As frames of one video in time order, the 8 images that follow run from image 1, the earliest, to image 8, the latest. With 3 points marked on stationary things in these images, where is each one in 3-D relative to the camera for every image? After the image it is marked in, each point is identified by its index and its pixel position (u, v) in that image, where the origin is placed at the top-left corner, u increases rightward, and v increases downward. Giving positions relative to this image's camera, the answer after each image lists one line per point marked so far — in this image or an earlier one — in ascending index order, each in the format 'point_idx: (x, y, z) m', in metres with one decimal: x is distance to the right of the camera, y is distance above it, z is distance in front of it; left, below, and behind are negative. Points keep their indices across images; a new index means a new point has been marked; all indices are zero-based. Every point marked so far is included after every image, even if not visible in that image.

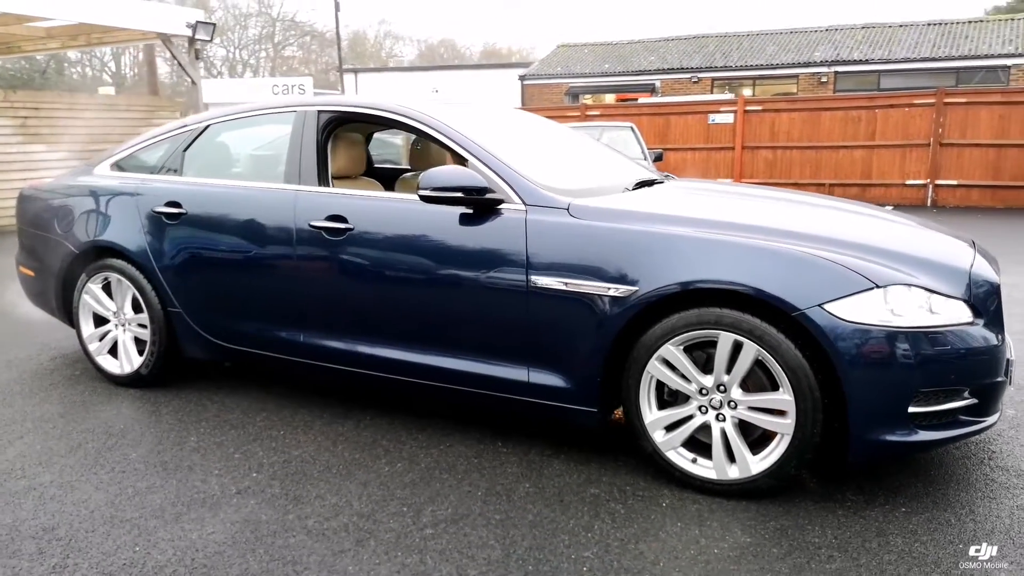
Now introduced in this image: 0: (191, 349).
0: (-1.6, -0.3, +4.0) m
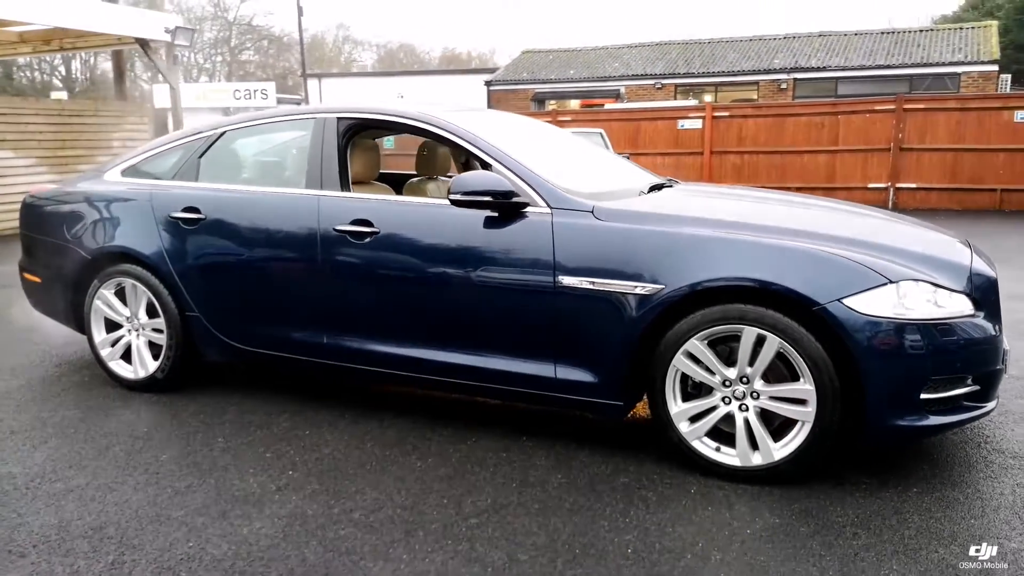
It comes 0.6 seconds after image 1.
0: (-1.5, -0.3, +4.1) m
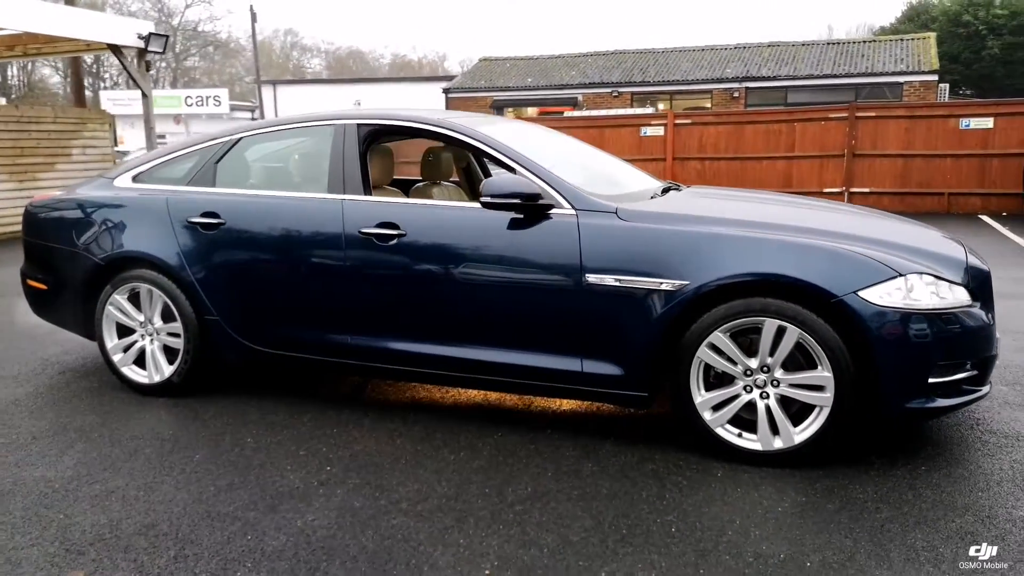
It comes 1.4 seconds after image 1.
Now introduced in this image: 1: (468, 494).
0: (-1.5, -0.4, +4.1) m
1: (-0.2, -0.8, +3.0) m
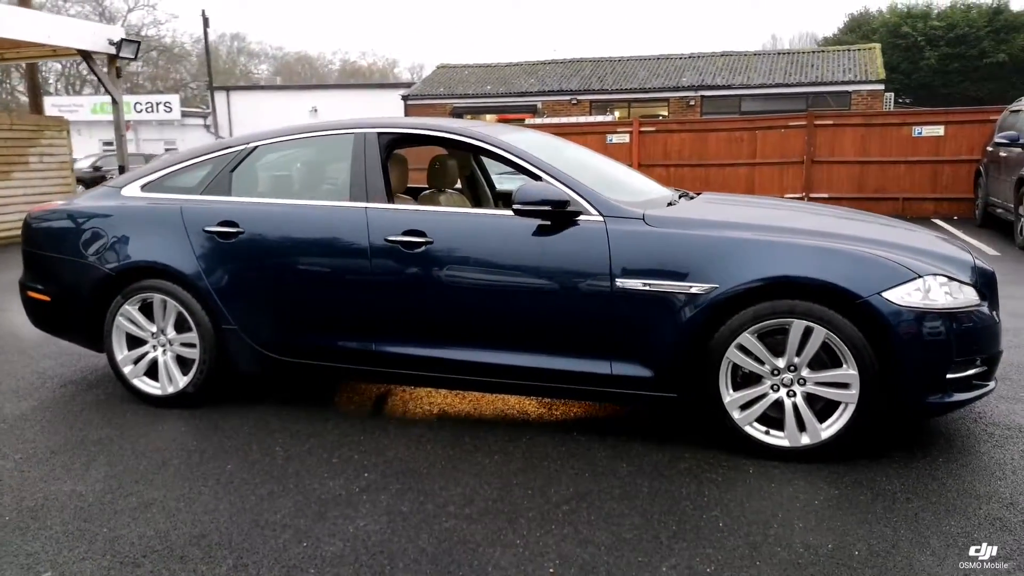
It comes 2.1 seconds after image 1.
0: (-1.4, -0.4, +4.1) m
1: (0.0, -0.8, +3.0) m
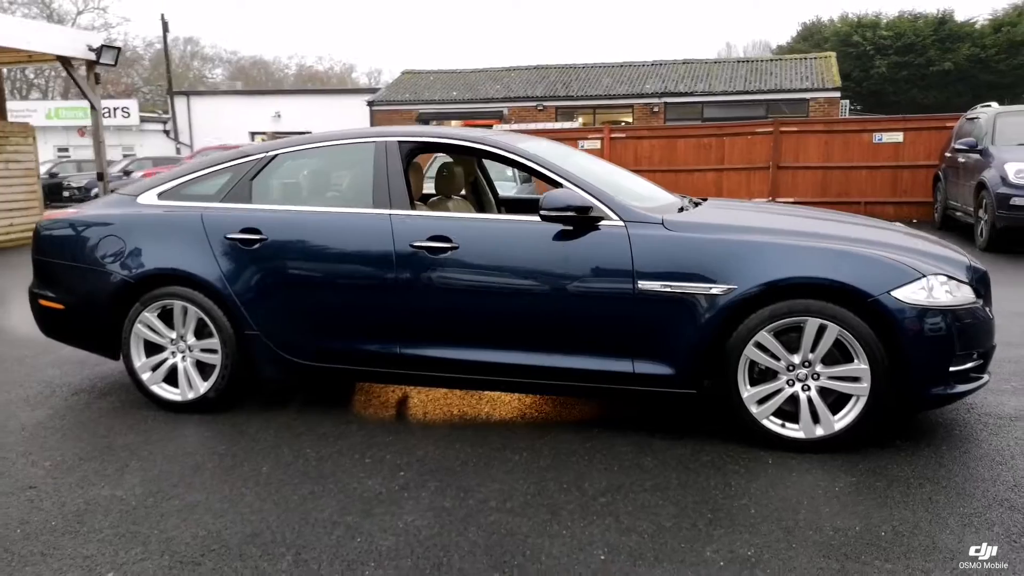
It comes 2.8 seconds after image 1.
0: (-1.3, -0.4, +4.1) m
1: (+0.1, -0.8, +3.2) m
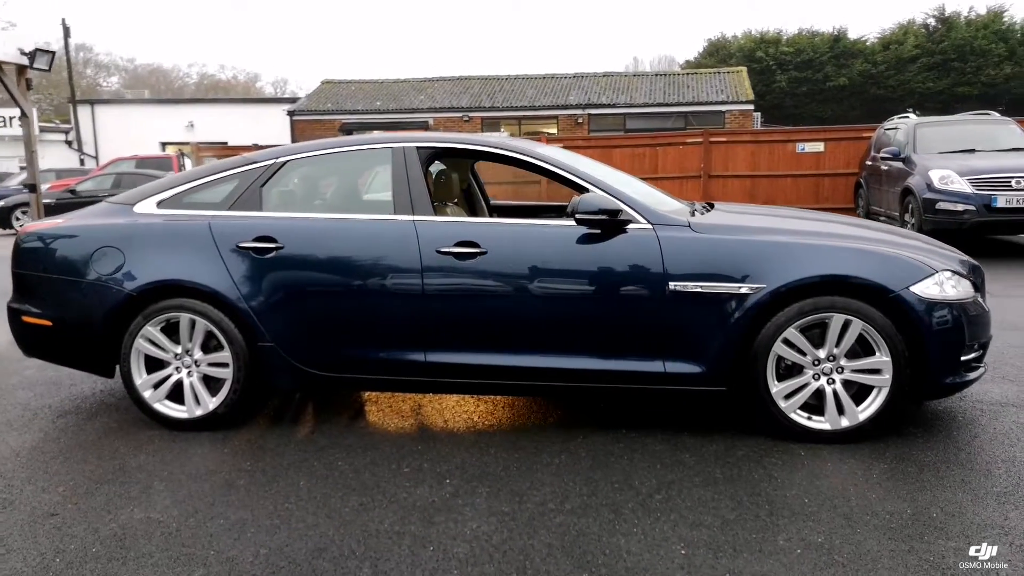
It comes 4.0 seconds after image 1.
0: (-1.2, -0.5, +4.0) m
1: (+0.4, -0.8, +3.2) m
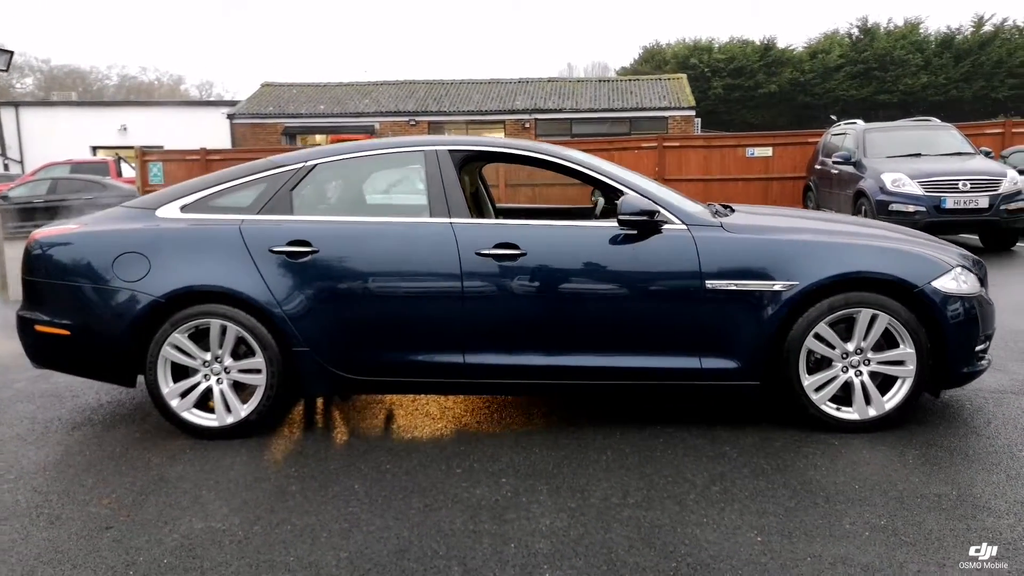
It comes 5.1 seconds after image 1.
0: (-1.0, -0.5, +4.0) m
1: (+0.6, -0.8, +3.3) m
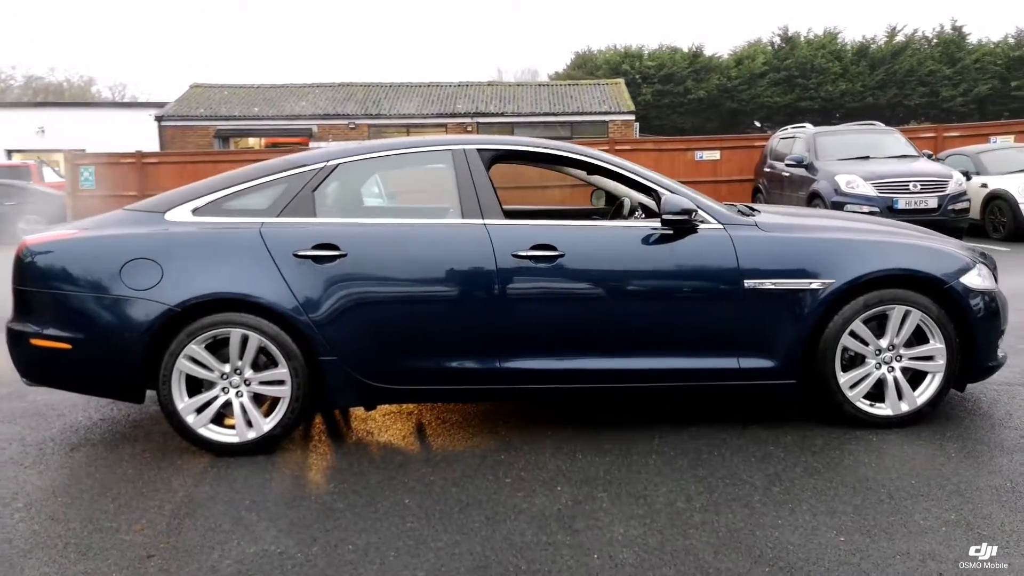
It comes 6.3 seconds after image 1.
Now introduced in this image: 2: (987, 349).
0: (-0.8, -0.5, +3.8) m
1: (+0.8, -0.8, +3.2) m
2: (+2.3, -0.3, +3.9) m
